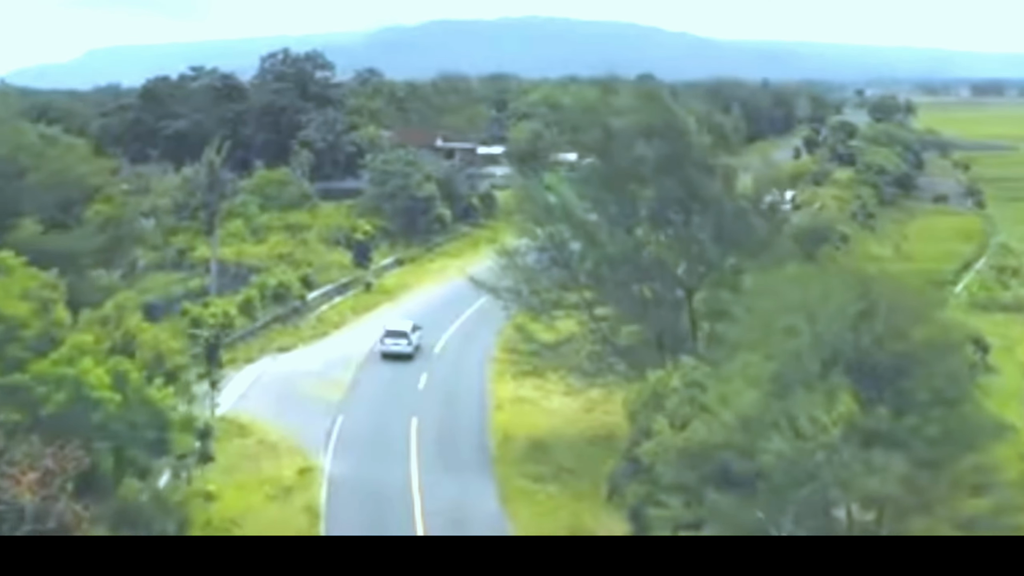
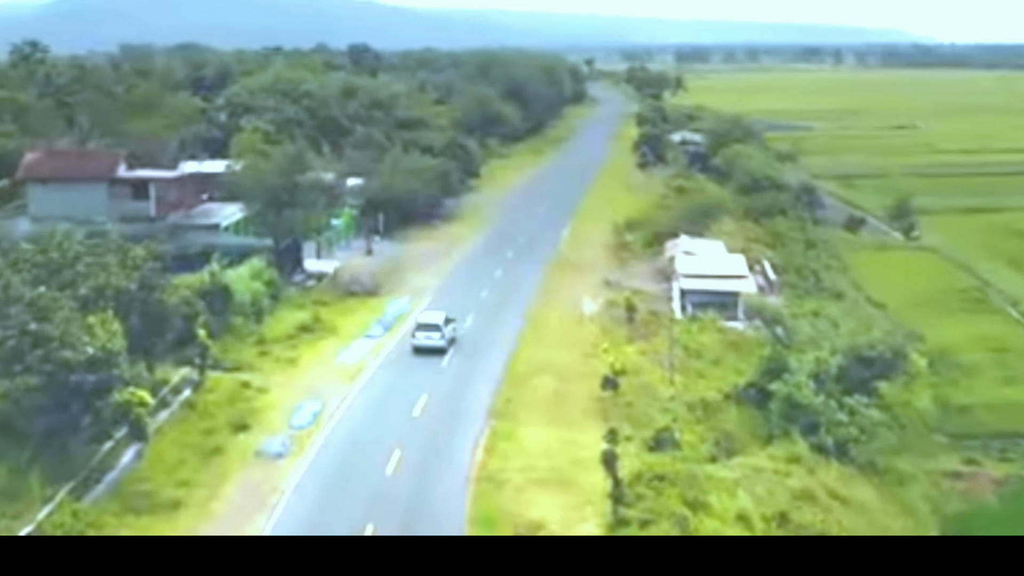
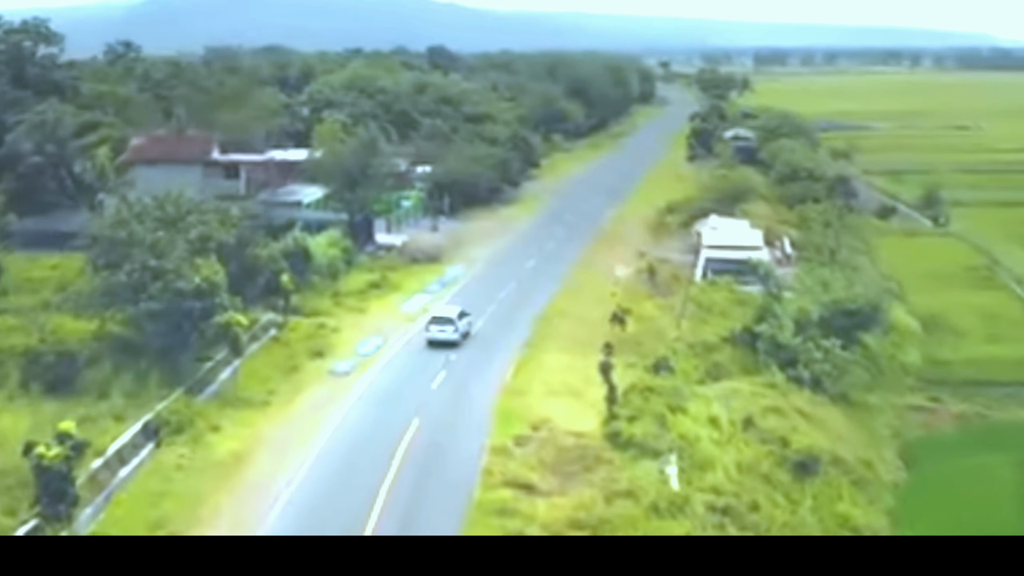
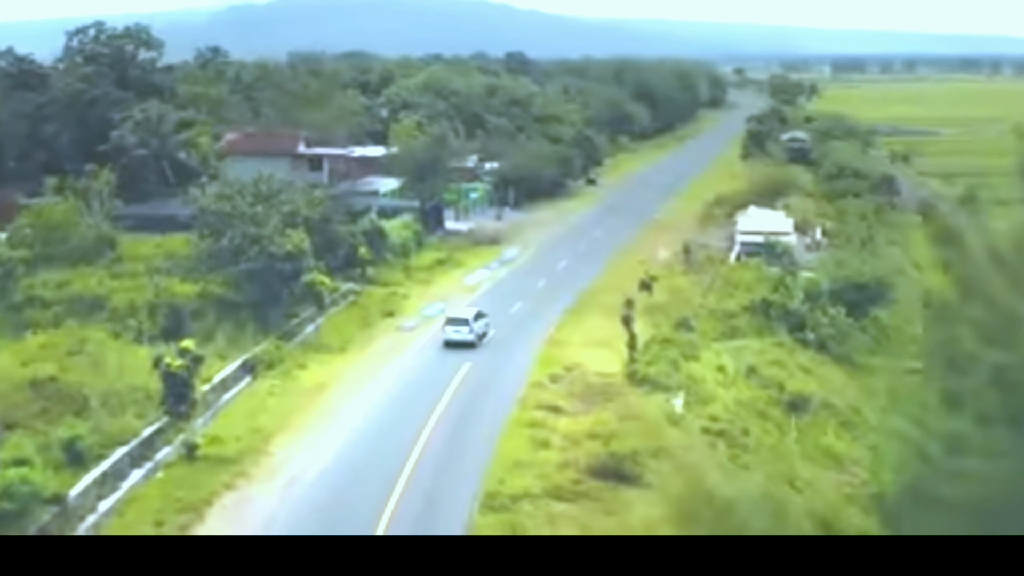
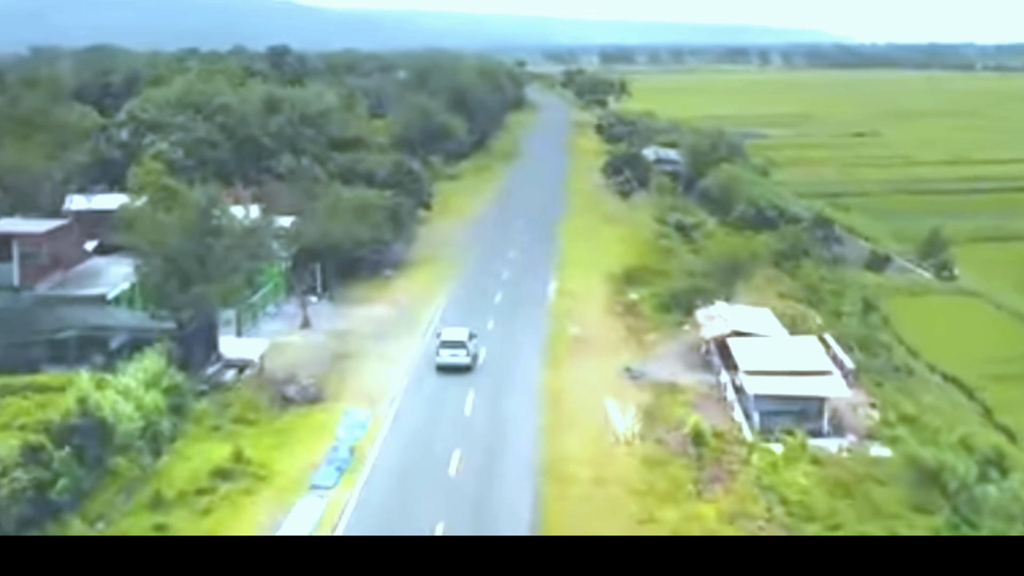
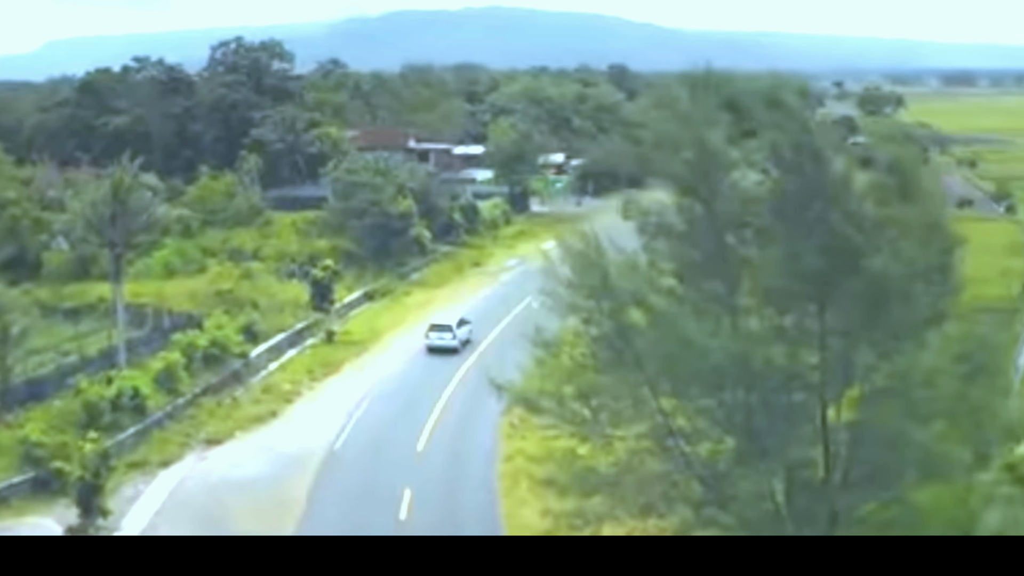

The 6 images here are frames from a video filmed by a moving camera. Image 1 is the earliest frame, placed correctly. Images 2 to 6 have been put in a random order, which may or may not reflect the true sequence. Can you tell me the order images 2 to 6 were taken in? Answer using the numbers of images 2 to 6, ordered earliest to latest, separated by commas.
6, 4, 3, 2, 5
